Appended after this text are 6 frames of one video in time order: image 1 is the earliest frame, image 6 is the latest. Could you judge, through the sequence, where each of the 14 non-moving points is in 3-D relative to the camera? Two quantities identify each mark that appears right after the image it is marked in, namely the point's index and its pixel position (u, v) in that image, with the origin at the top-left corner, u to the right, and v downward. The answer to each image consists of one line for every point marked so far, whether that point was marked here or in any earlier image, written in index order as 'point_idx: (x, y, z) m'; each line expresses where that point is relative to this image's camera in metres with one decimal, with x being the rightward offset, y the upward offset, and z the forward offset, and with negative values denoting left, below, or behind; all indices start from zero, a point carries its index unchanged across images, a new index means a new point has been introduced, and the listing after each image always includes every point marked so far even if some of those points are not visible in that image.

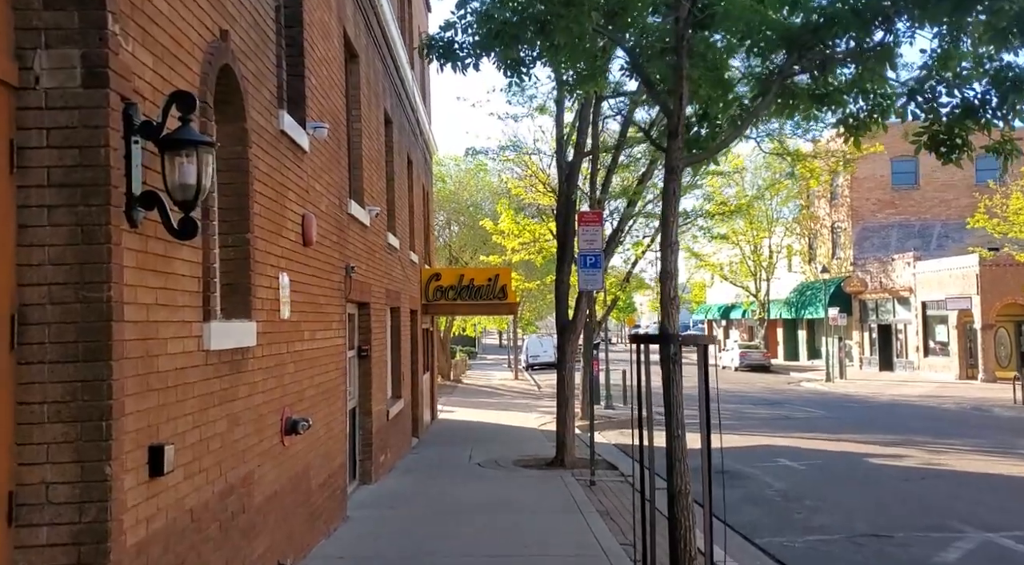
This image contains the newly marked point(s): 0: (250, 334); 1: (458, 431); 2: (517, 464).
0: (-1.7, -0.3, +5.6) m
1: (-1.2, -3.3, +19.3) m
2: (+0.1, -2.8, +13.5) m
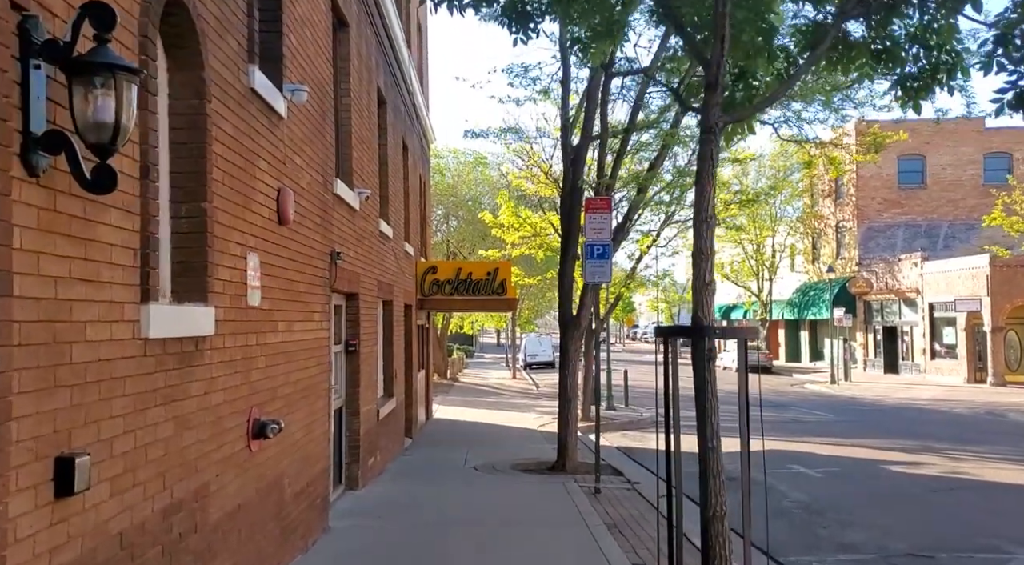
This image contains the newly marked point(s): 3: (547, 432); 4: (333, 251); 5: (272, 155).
0: (-1.7, -0.2, +4.7) m
1: (-1.2, -3.2, +18.5) m
2: (+0.1, -2.7, +12.7) m
3: (+0.7, -3.2, +18.6) m
4: (-1.8, +0.3, +8.7) m
5: (-1.8, +0.9, +6.4) m
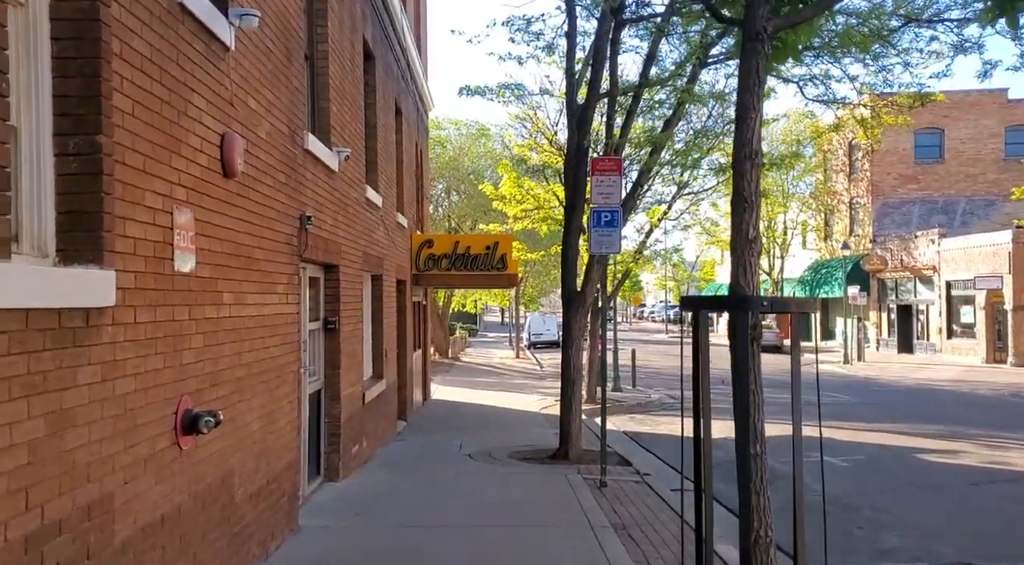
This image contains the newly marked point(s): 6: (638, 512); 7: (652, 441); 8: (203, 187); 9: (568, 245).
0: (-1.7, 0.0, +3.7) m
1: (-1.2, -2.7, +17.5) m
2: (0.0, -2.3, +11.7) m
3: (+0.8, -2.7, +17.6) m
4: (-1.8, +0.6, +7.6) m
5: (-1.8, +1.2, +5.3) m
6: (+1.2, -2.3, +8.6) m
7: (+2.3, -2.6, +14.3) m
8: (-1.8, +0.6, +5.1) m
9: (+0.7, +0.5, +11.5) m
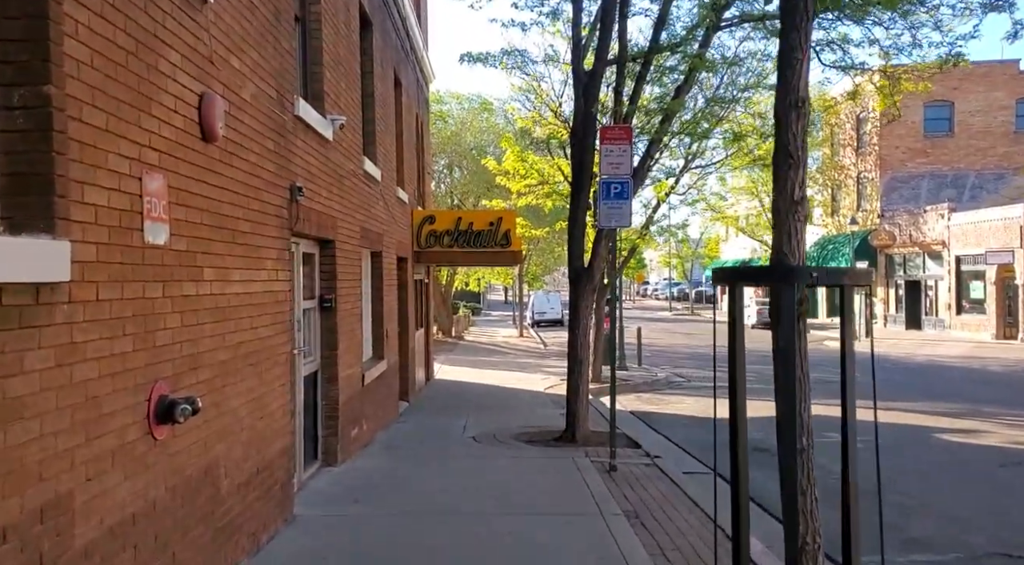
0: (-1.7, +0.1, +3.2) m
1: (-1.1, -2.2, +17.1) m
2: (+0.1, -2.0, +11.3) m
3: (+0.8, -2.2, +17.2) m
4: (-1.8, +0.8, +7.2) m
5: (-1.8, +1.3, +4.8) m
6: (+1.3, -2.0, +8.2) m
7: (+2.4, -2.2, +13.9) m
8: (-1.8, +0.7, +4.6) m
9: (+0.8, +0.8, +11.1) m
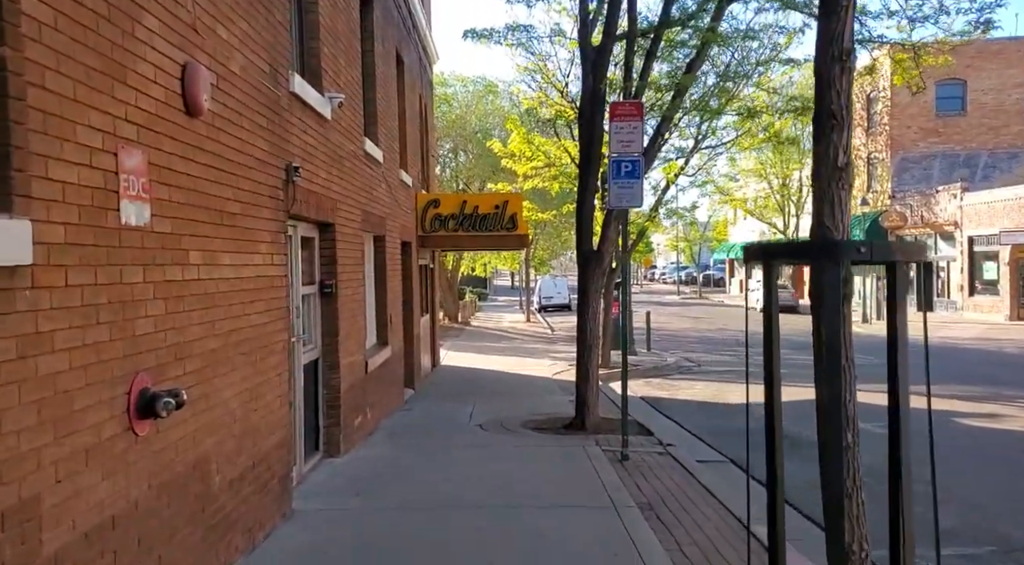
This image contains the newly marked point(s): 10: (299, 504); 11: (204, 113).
0: (-1.7, +0.1, +2.9) m
1: (-1.0, -1.9, +16.8) m
2: (+0.2, -1.8, +11.0) m
3: (+1.0, -1.9, +16.9) m
4: (-1.7, +0.9, +6.8) m
5: (-1.7, +1.4, +4.5) m
6: (+1.4, -1.9, +7.9) m
7: (+2.5, -1.9, +13.6) m
8: (-1.7, +0.8, +4.3) m
9: (+0.9, +1.0, +10.7) m
10: (-1.7, -1.8, +7.0) m
11: (-1.7, +0.9, +4.9) m
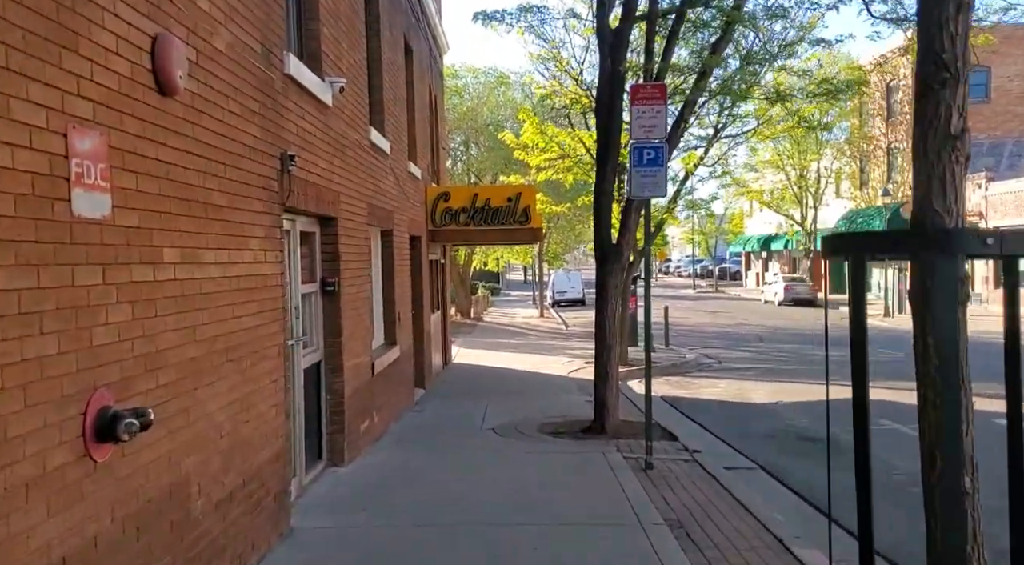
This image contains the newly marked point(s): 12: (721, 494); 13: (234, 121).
0: (-1.6, +0.1, +2.4) m
1: (-0.7, -1.8, +16.3) m
2: (+0.4, -1.8, +10.4) m
3: (+1.3, -1.8, +16.3) m
4: (-1.6, +0.9, +6.3) m
5: (-1.7, +1.4, +3.9) m
6: (+1.5, -1.8, +7.3) m
7: (+2.7, -1.9, +13.0) m
8: (-1.7, +0.8, +3.8) m
9: (+1.0, +1.1, +10.1) m
10: (-1.6, -1.8, +6.5) m
11: (-1.6, +0.9, +4.3) m
12: (+1.8, -1.8, +7.6) m
13: (-1.6, +1.0, +5.2) m
